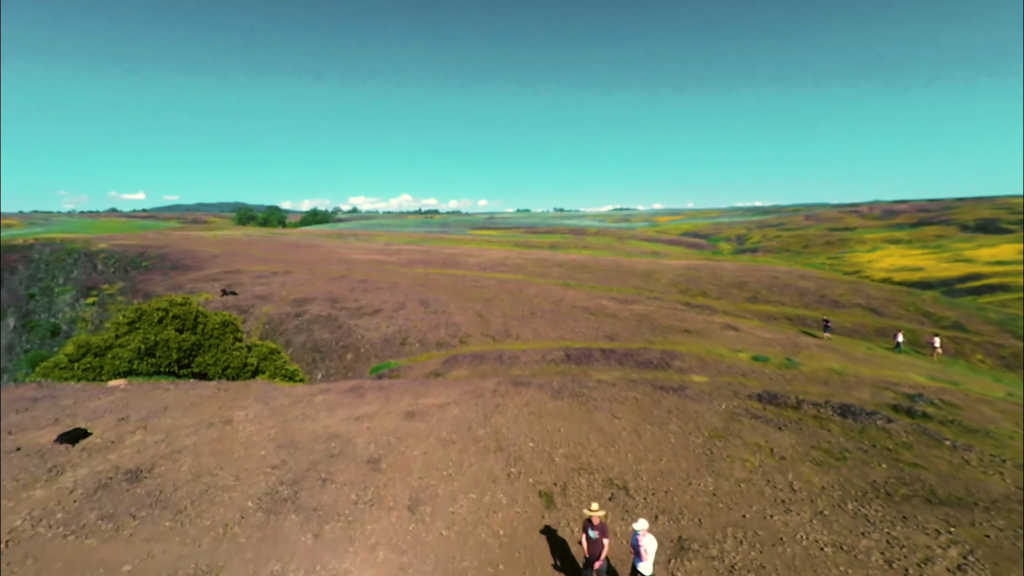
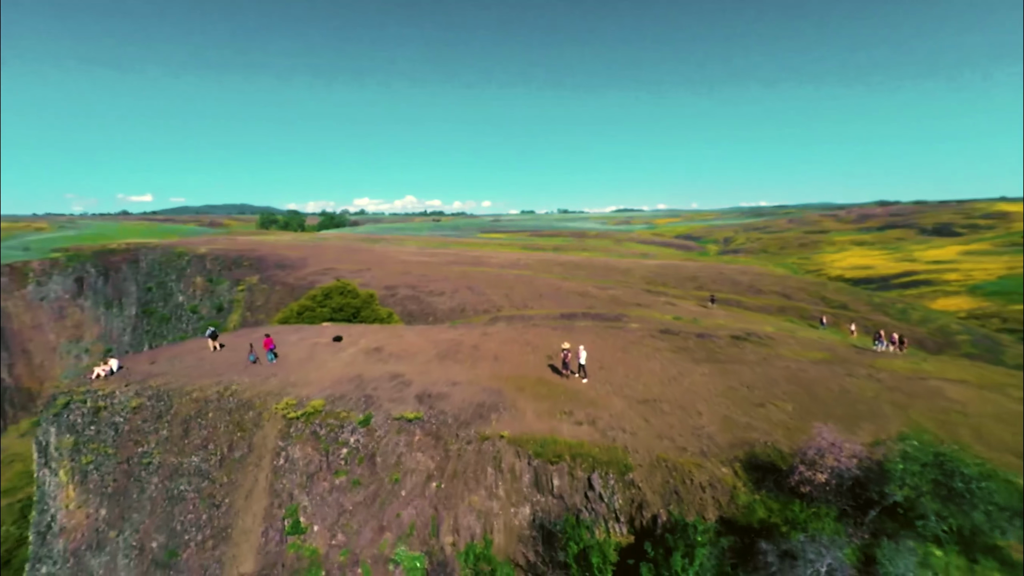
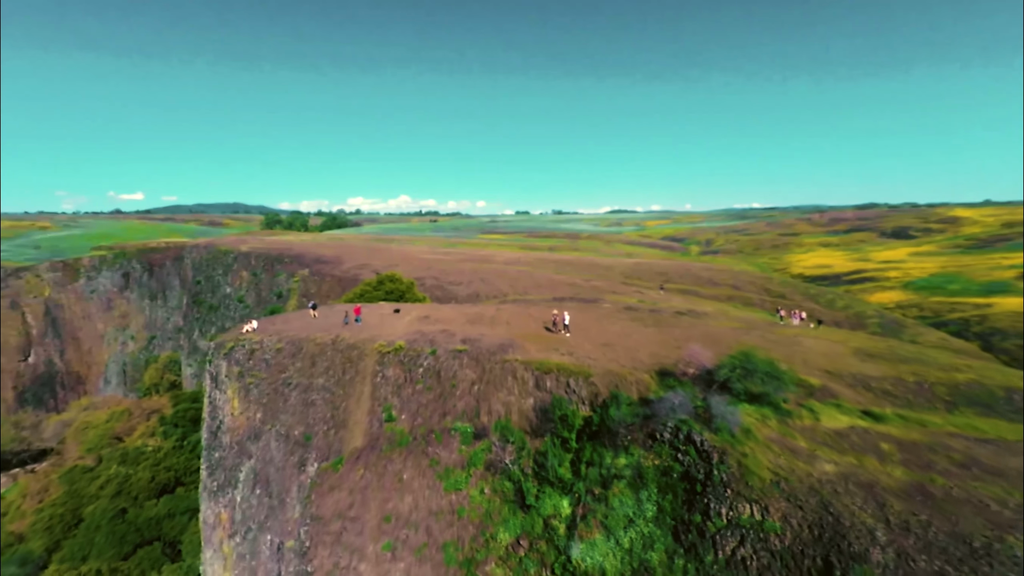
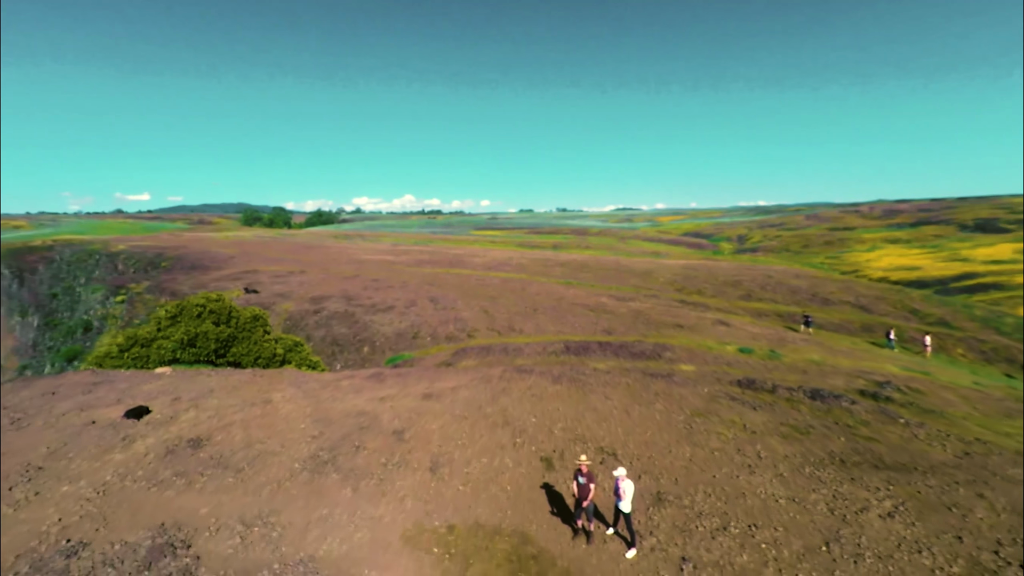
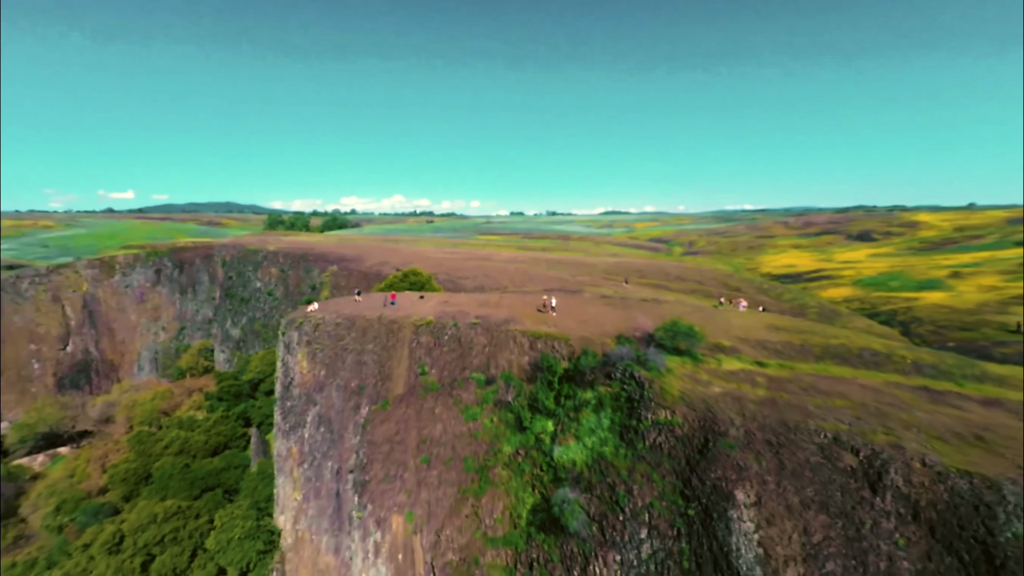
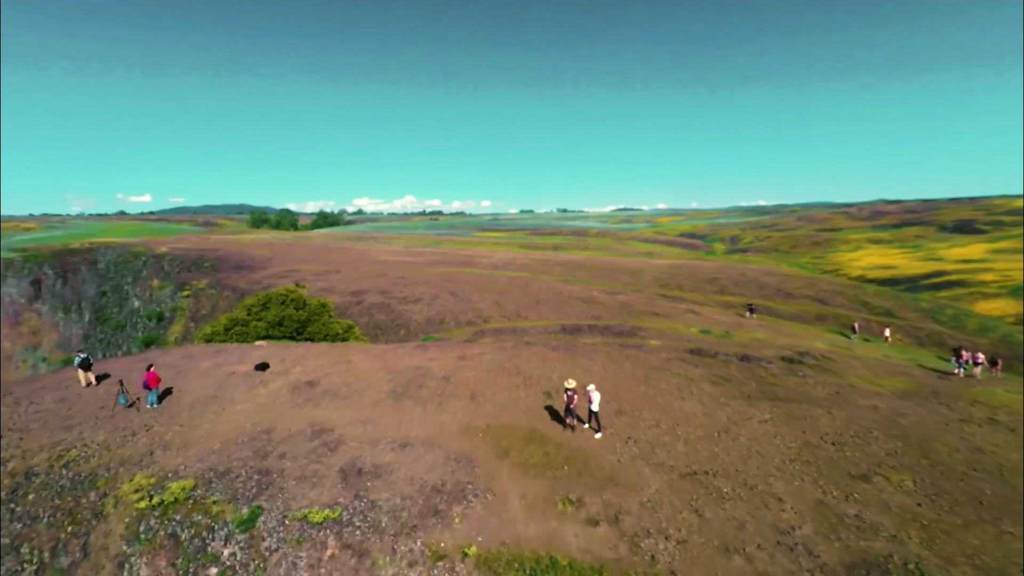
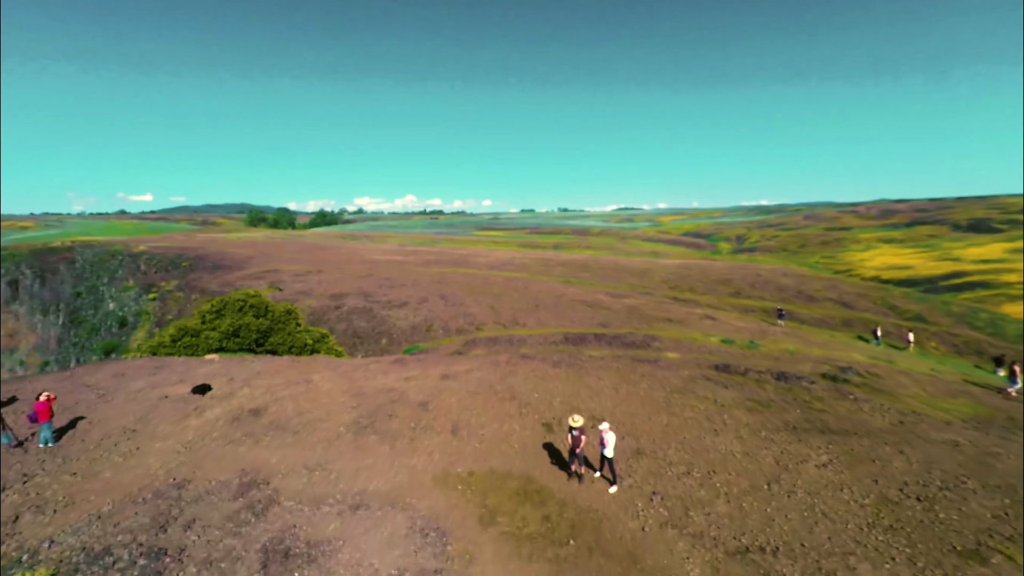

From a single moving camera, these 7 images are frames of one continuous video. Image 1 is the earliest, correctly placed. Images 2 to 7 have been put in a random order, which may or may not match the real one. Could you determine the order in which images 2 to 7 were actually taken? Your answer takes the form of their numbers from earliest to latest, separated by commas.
4, 7, 6, 2, 3, 5
